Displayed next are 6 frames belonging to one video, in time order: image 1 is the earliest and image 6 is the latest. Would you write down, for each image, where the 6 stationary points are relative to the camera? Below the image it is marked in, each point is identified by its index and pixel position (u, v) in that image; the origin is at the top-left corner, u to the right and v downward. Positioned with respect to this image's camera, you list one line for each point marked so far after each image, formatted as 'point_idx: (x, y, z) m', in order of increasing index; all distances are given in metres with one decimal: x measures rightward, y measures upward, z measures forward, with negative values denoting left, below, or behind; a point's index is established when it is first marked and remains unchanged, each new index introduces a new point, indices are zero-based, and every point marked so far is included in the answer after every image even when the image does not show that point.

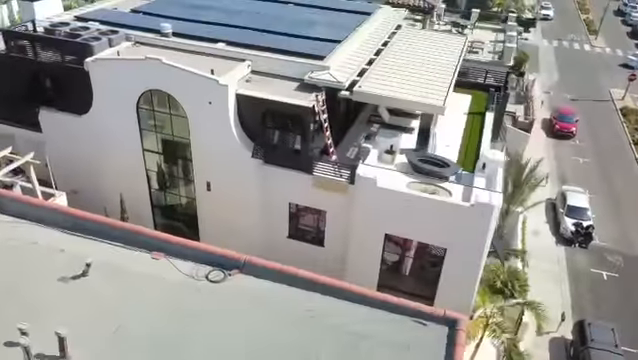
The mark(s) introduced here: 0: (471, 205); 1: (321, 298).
0: (+5.4, -0.9, +18.1) m
1: (-0.1, -3.0, +12.9) m
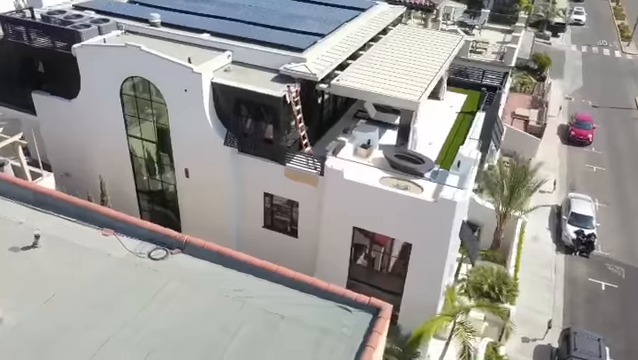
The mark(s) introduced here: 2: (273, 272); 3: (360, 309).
0: (+4.1, -0.7, +18.0) m
1: (-1.8, -2.6, +13.1) m
2: (-1.2, -2.4, +13.1) m
3: (+1.0, -3.2, +12.2) m
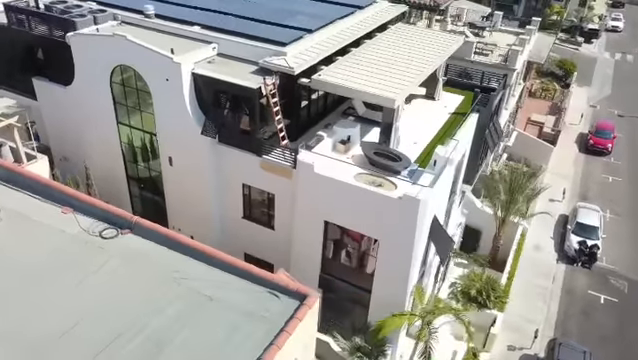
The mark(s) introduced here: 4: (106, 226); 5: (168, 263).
0: (+2.8, -0.6, +17.9) m
1: (-3.4, -2.2, +13.4) m
2: (-2.9, -2.0, +13.4) m
3: (-0.7, -2.9, +12.4) m
4: (-6.2, -1.4, +14.5) m
5: (-4.0, -2.2, +13.3) m
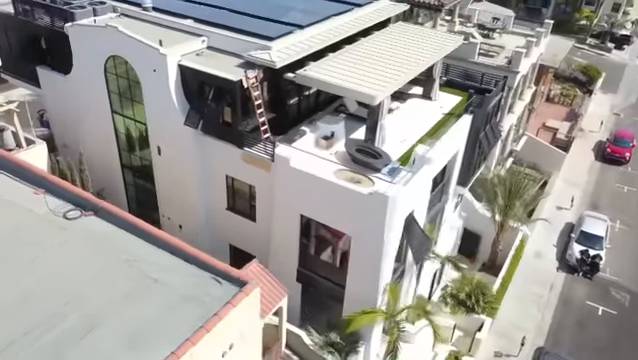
0: (+1.8, -0.5, +17.9) m
1: (-4.8, -1.8, +13.8) m
2: (-4.2, -1.7, +13.7) m
3: (-2.2, -2.6, +12.6) m
4: (-7.4, -0.9, +15.1) m
5: (-5.4, -1.8, +13.7) m
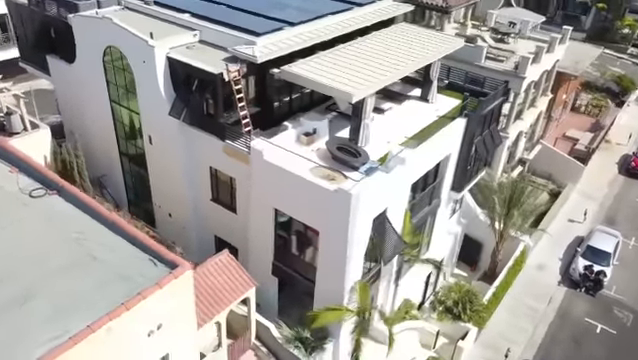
0: (+0.5, -0.4, +18.0) m
1: (-6.4, -1.3, +14.4) m
2: (-5.8, -1.2, +14.3) m
3: (-4.0, -2.2, +13.0) m
4: (-8.9, -0.2, +15.9) m
5: (-7.0, -1.3, +14.4) m
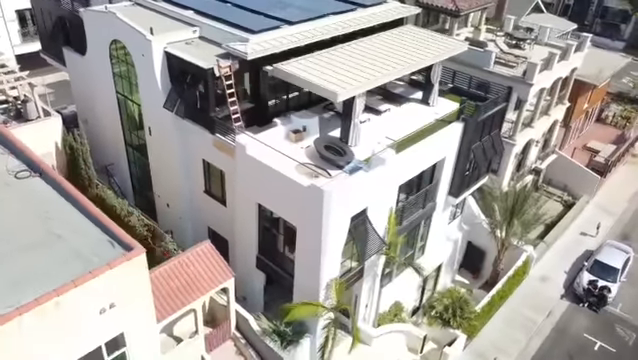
0: (-0.4, -0.2, +18.2) m
1: (-7.6, -0.8, +15.2) m
2: (-7.0, -0.7, +15.0) m
3: (-5.3, -1.9, +13.6) m
4: (-9.9, +0.4, +16.8) m
5: (-8.2, -0.8, +15.2) m
